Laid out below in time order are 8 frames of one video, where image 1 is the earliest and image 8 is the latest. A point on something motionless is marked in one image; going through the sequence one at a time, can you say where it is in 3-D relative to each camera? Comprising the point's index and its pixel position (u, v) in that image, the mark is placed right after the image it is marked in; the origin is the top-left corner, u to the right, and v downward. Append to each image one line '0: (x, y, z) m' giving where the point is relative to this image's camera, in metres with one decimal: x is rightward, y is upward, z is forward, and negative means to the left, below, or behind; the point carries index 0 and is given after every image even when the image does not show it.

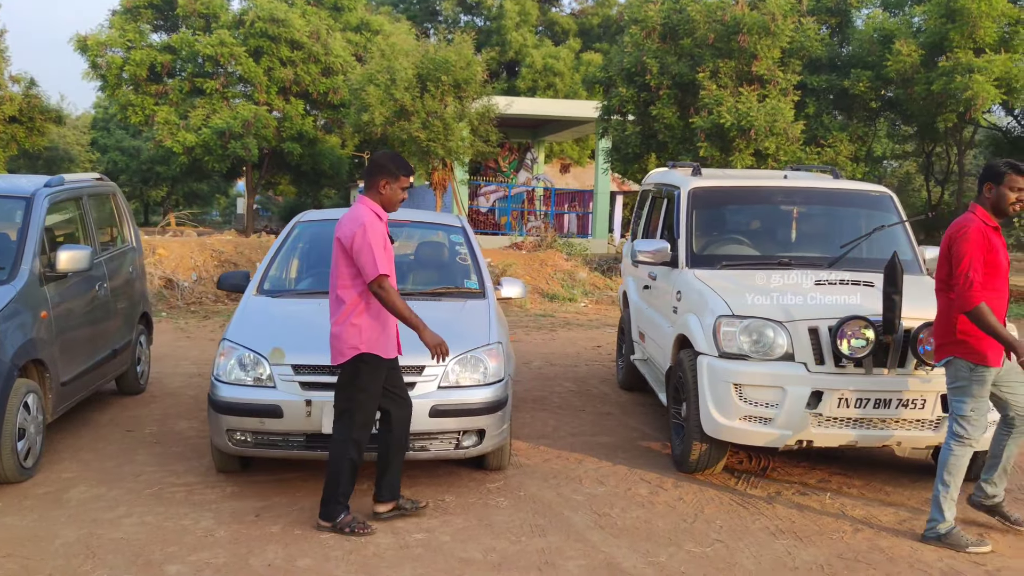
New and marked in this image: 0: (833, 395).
0: (+1.5, -0.5, +4.2) m
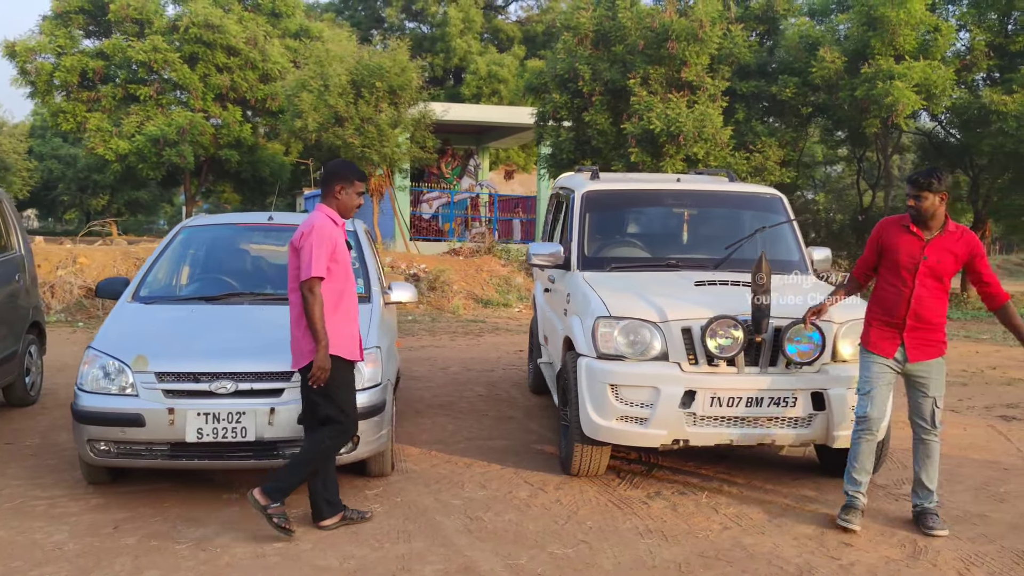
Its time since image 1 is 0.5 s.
0: (+0.9, -0.5, +4.2) m
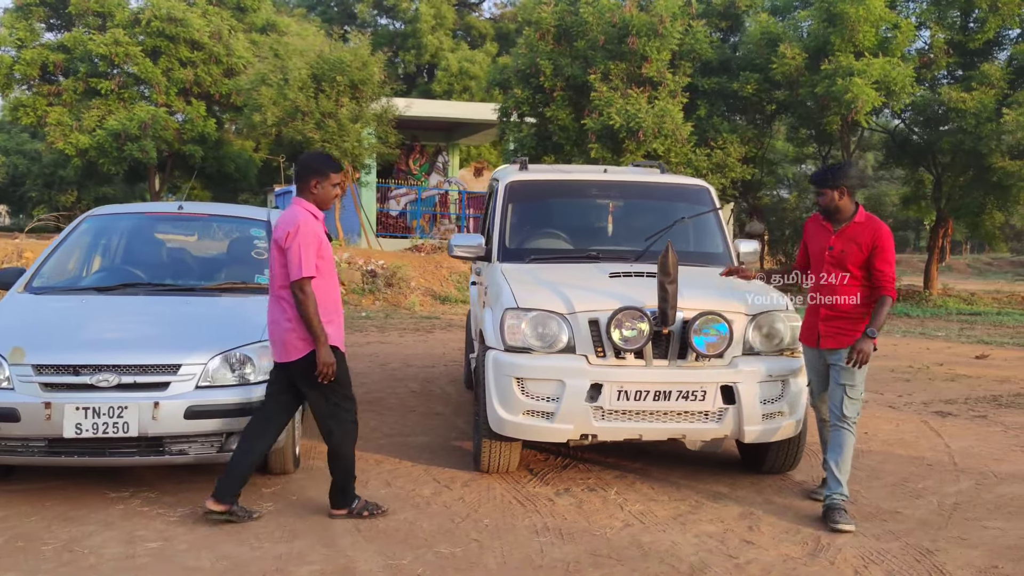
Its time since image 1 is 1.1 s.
0: (+0.5, -0.5, +4.1) m
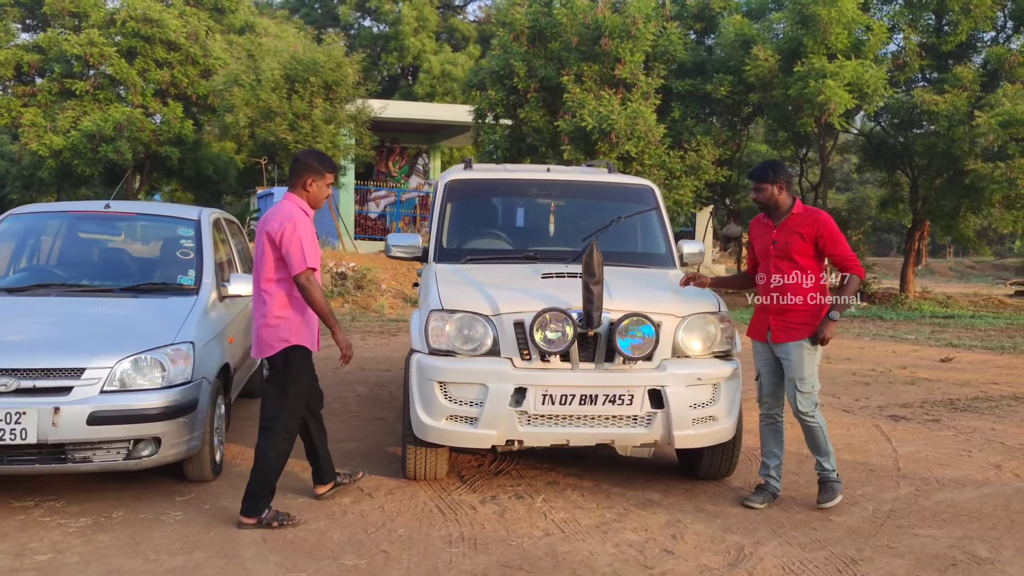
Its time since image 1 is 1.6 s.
0: (+0.1, -0.5, +4.0) m
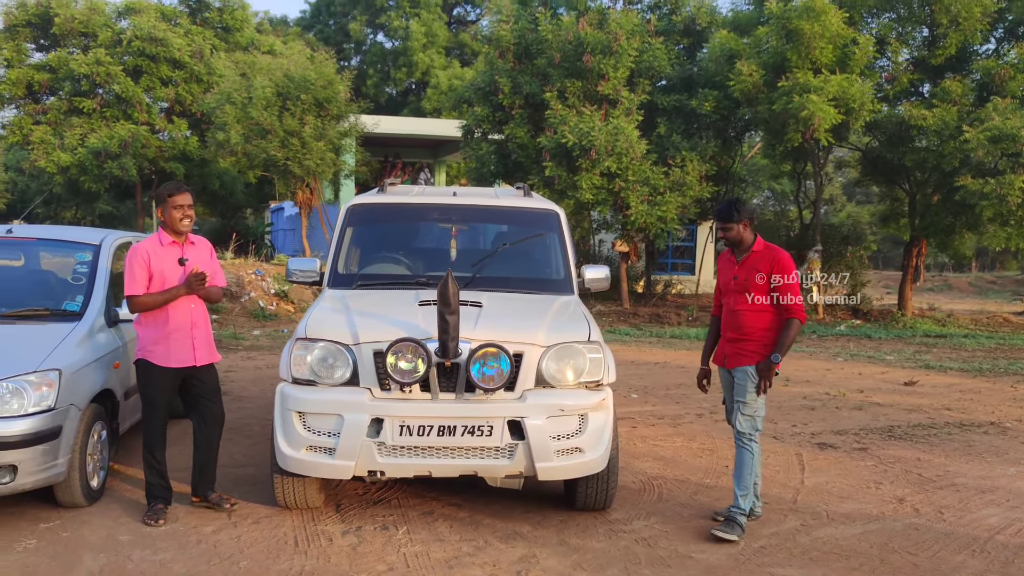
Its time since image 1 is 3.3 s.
0: (-0.5, -0.6, +3.9) m
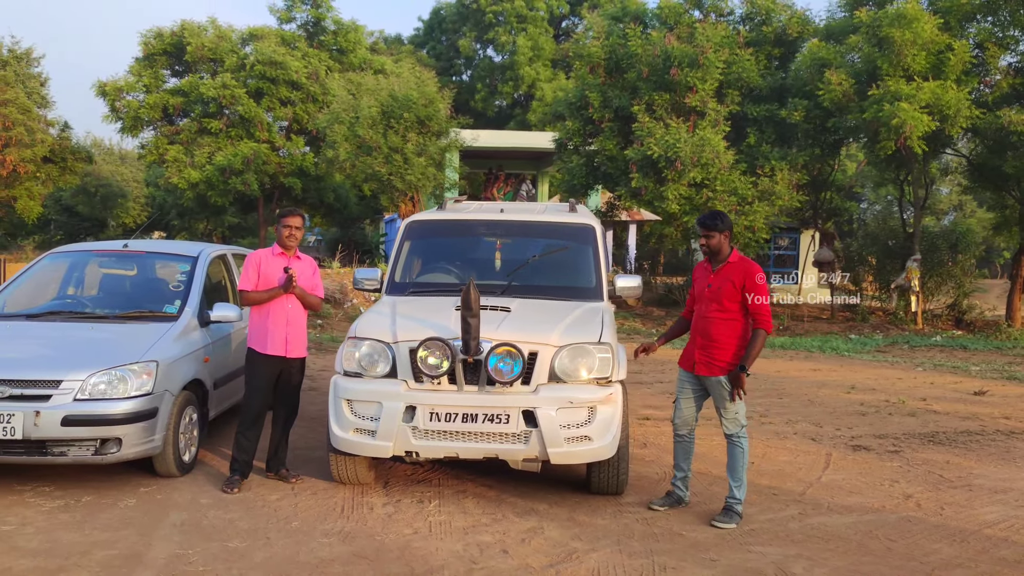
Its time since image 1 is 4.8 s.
0: (-0.4, -0.6, +4.6) m
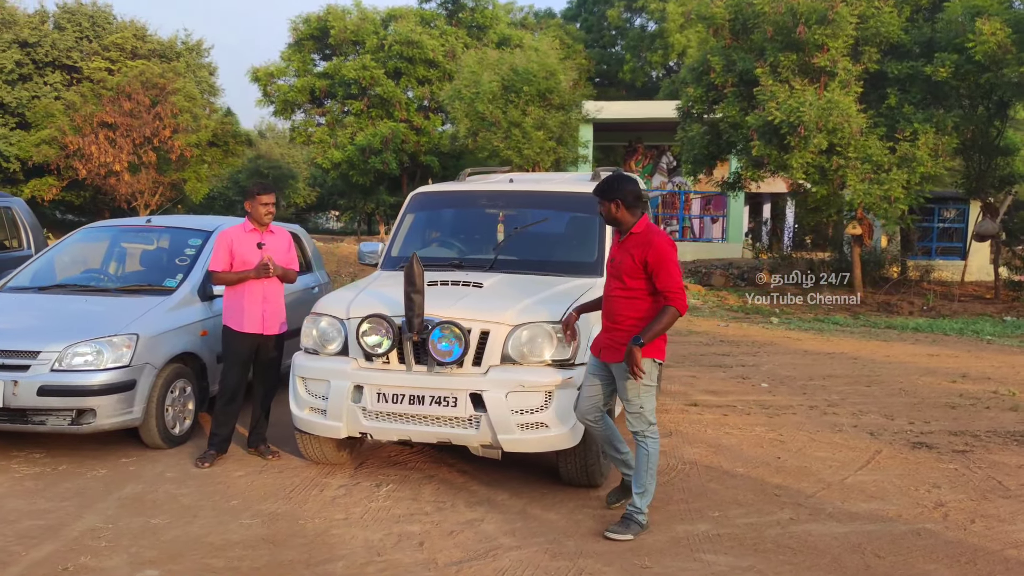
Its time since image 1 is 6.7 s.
0: (-0.7, -0.5, +4.4) m
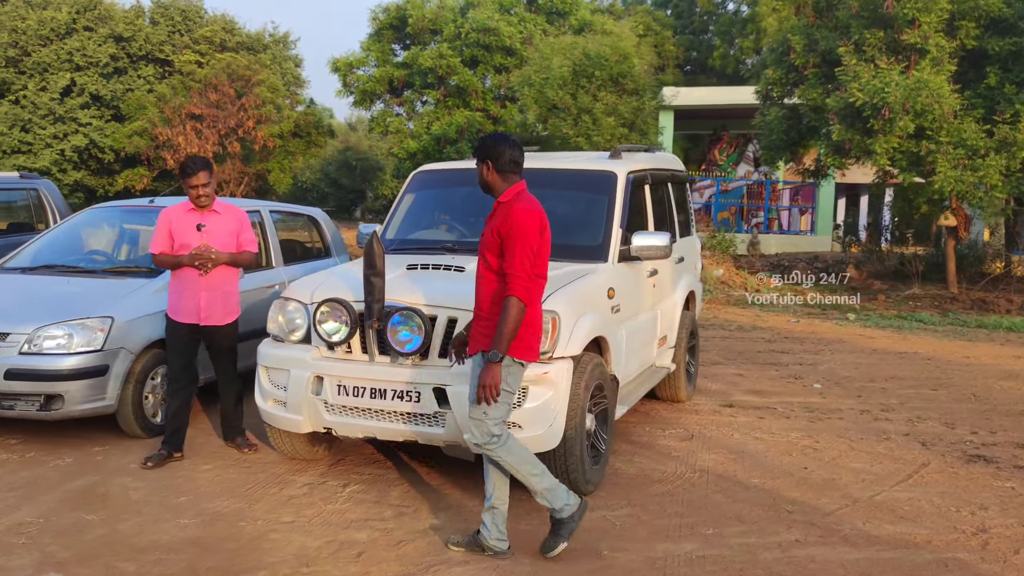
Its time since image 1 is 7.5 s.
0: (-0.8, -0.4, +4.0) m
